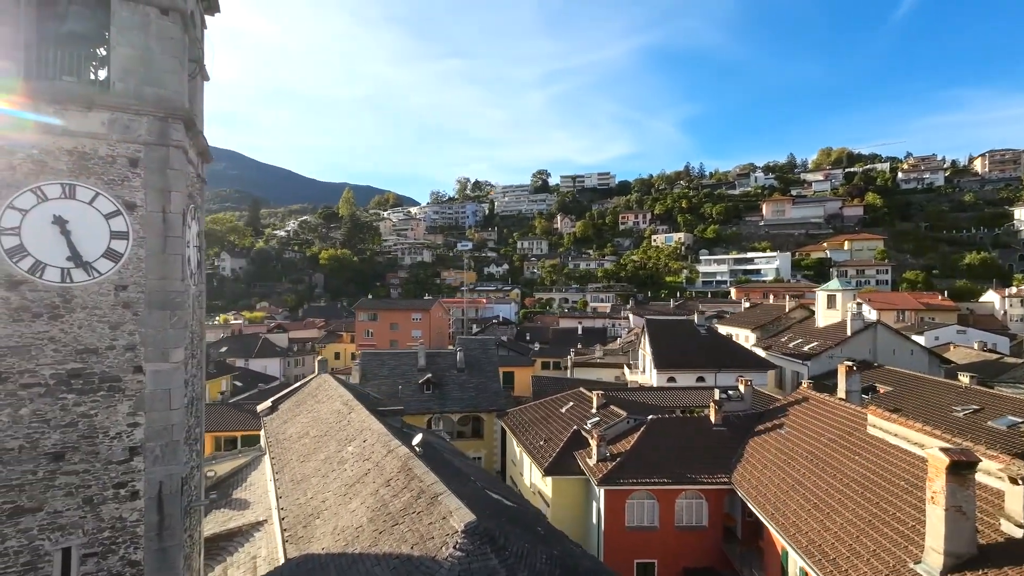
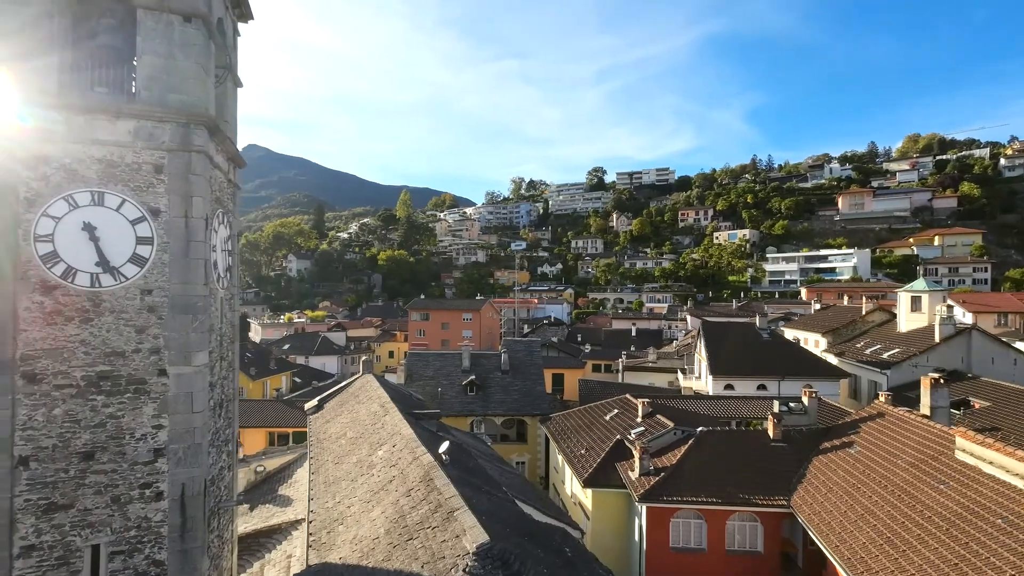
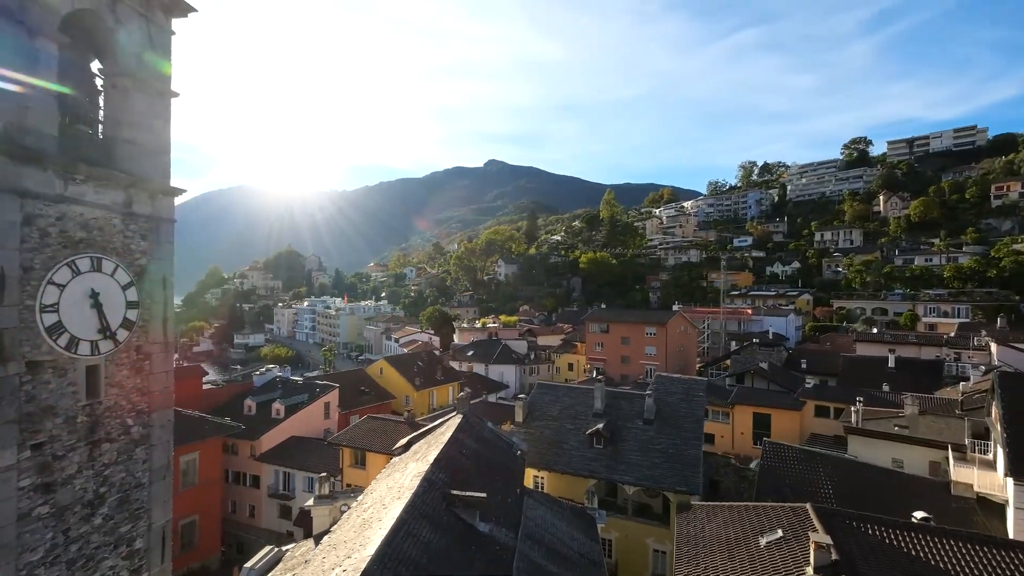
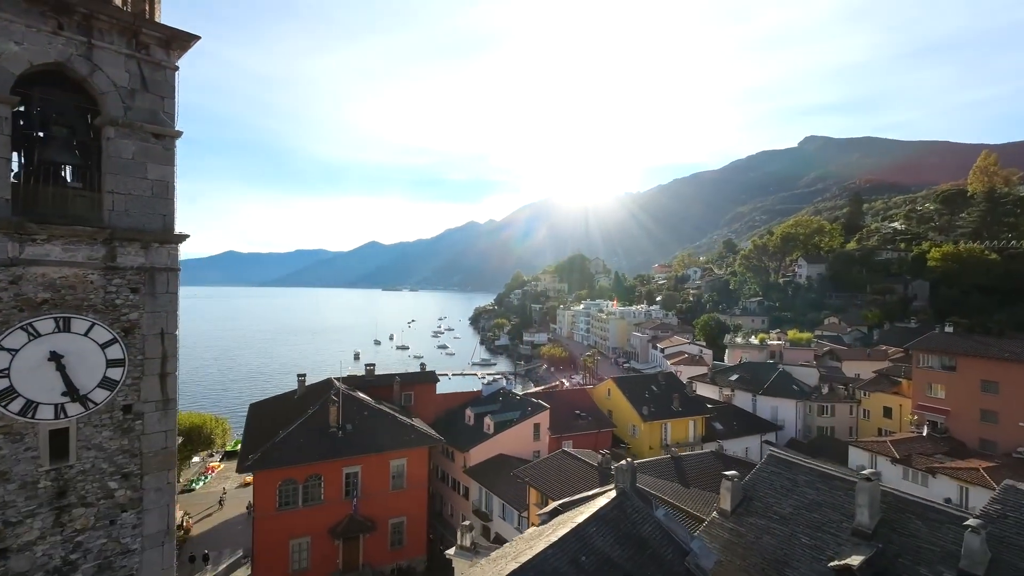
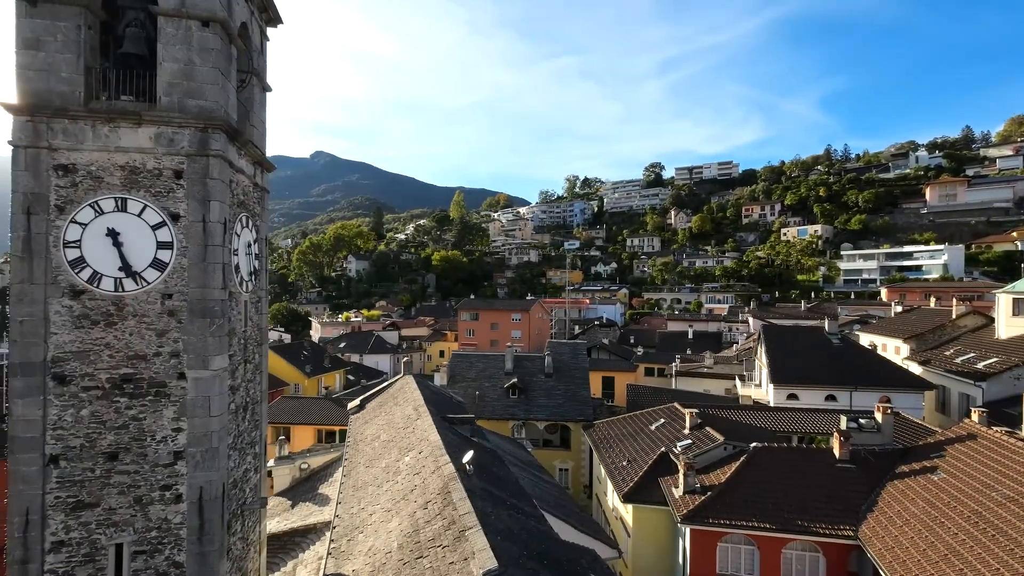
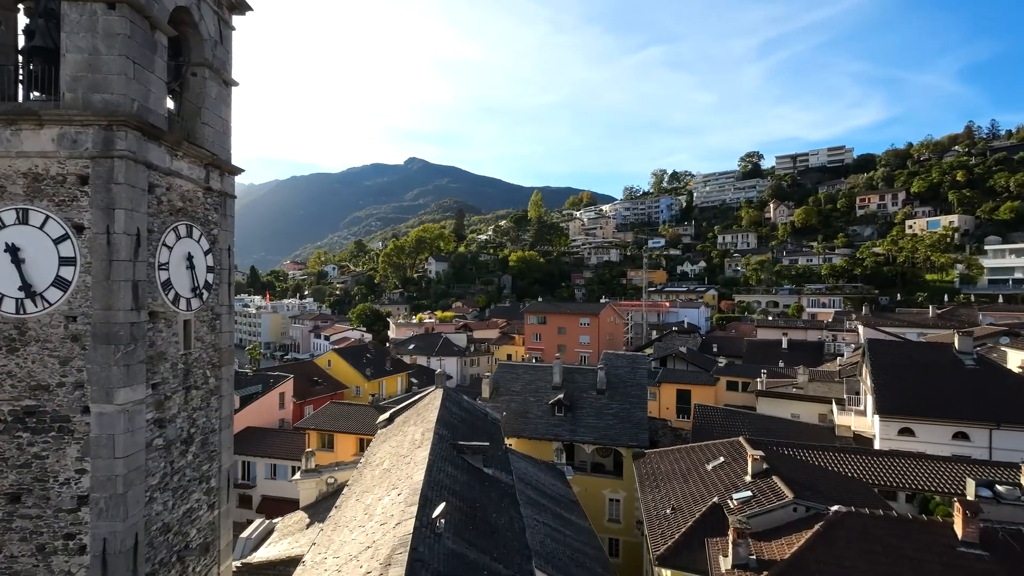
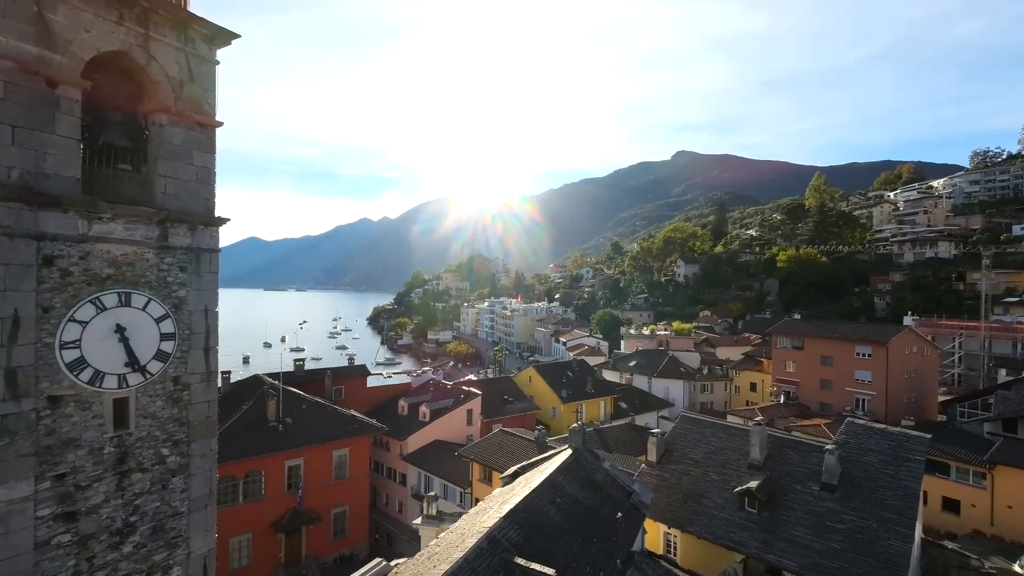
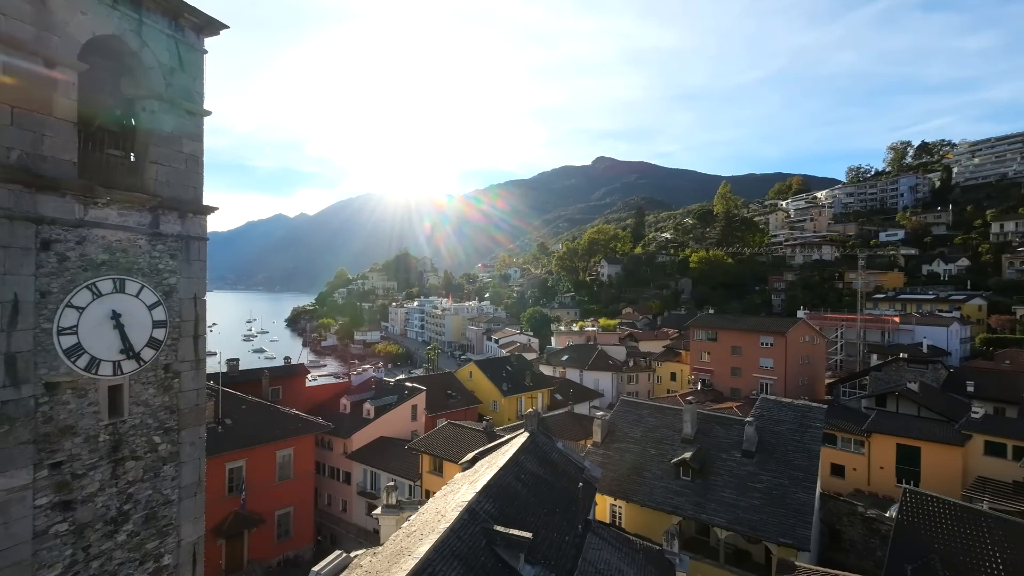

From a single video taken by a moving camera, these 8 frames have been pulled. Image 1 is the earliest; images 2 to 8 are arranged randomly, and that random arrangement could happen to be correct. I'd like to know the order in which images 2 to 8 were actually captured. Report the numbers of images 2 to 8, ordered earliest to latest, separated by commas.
2, 5, 6, 3, 8, 7, 4
